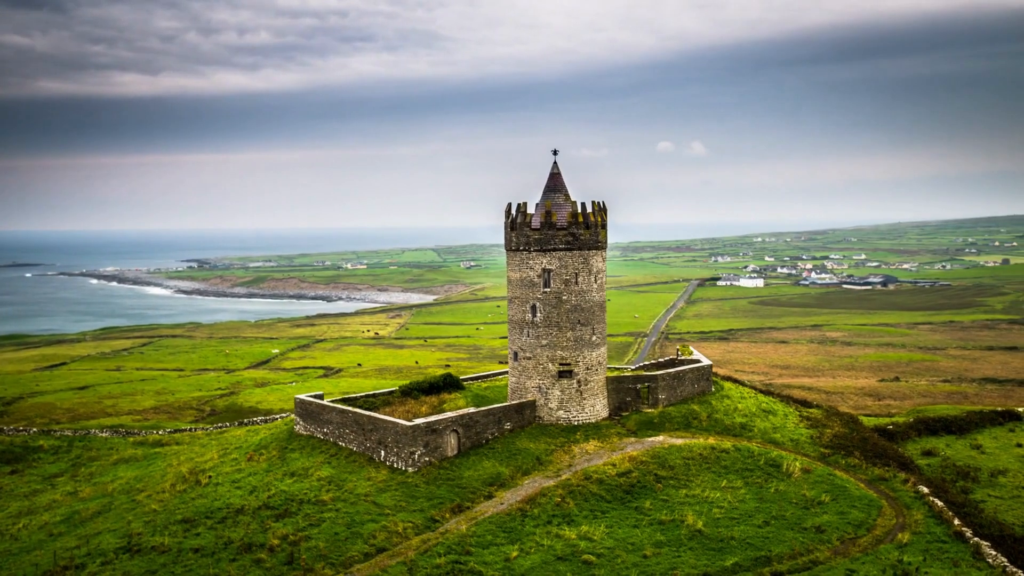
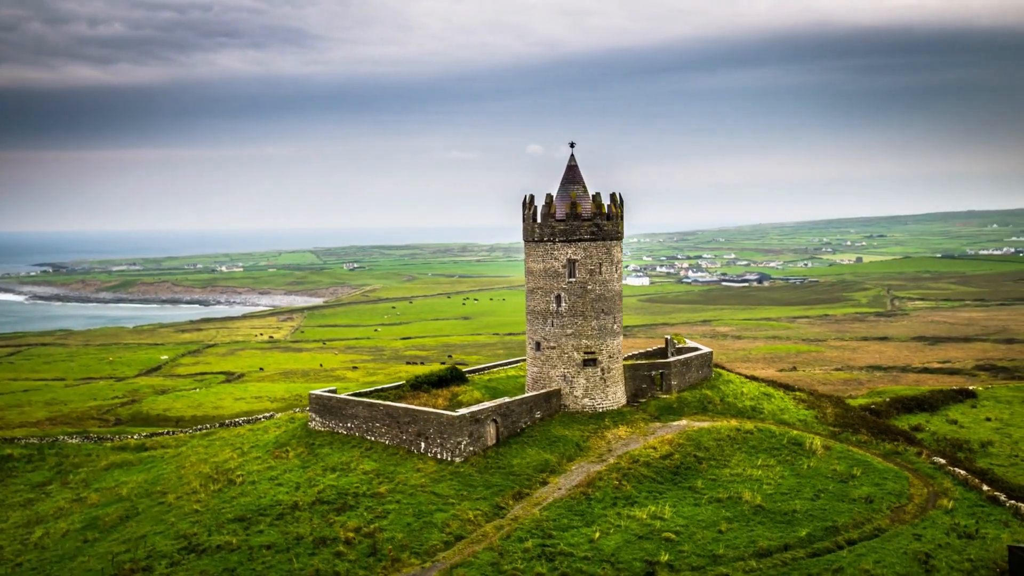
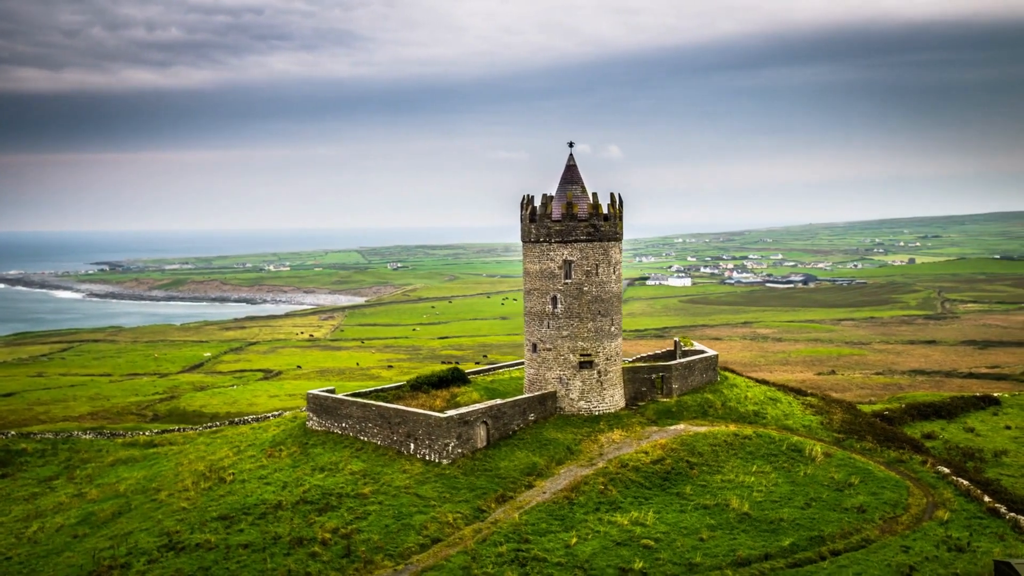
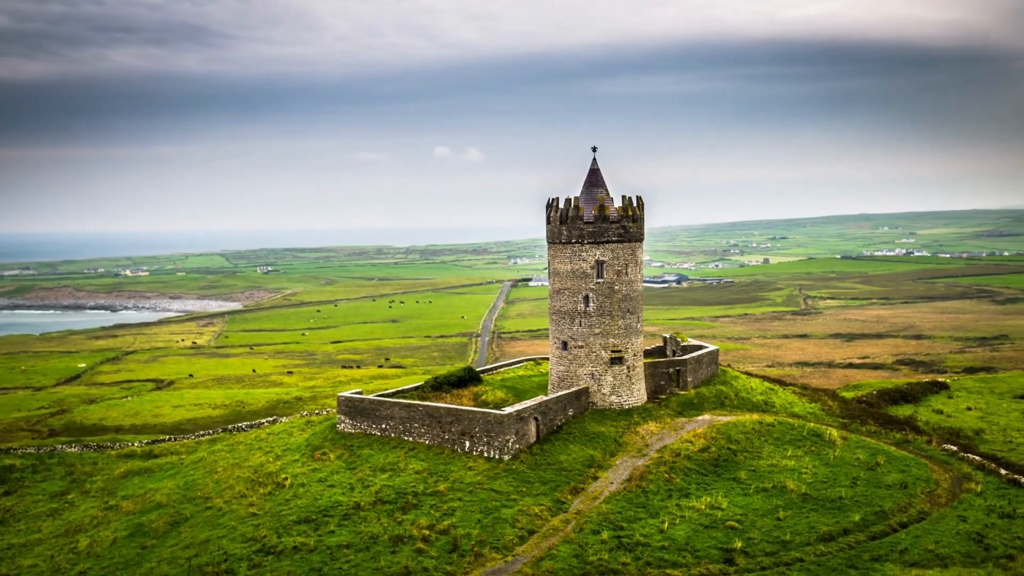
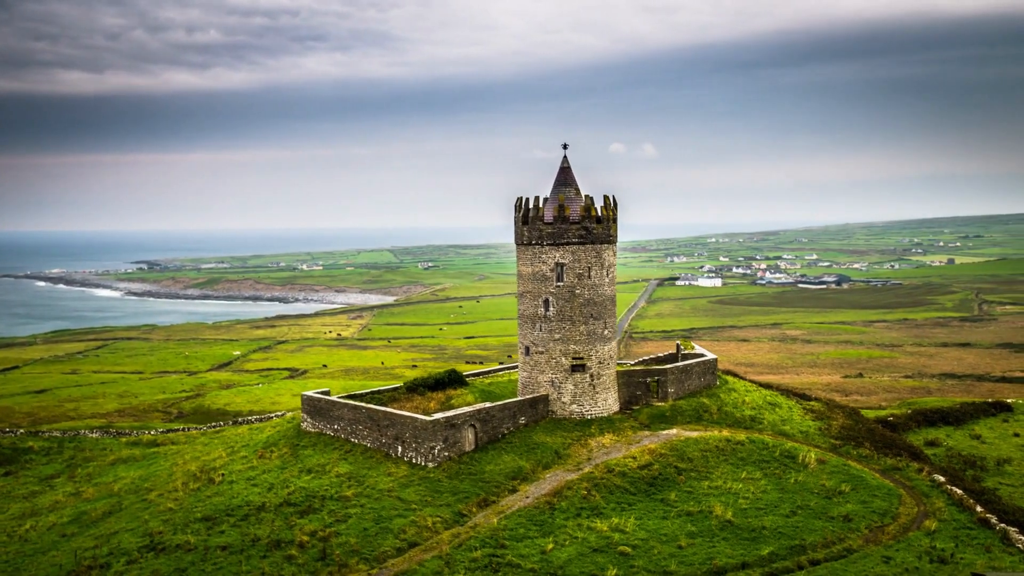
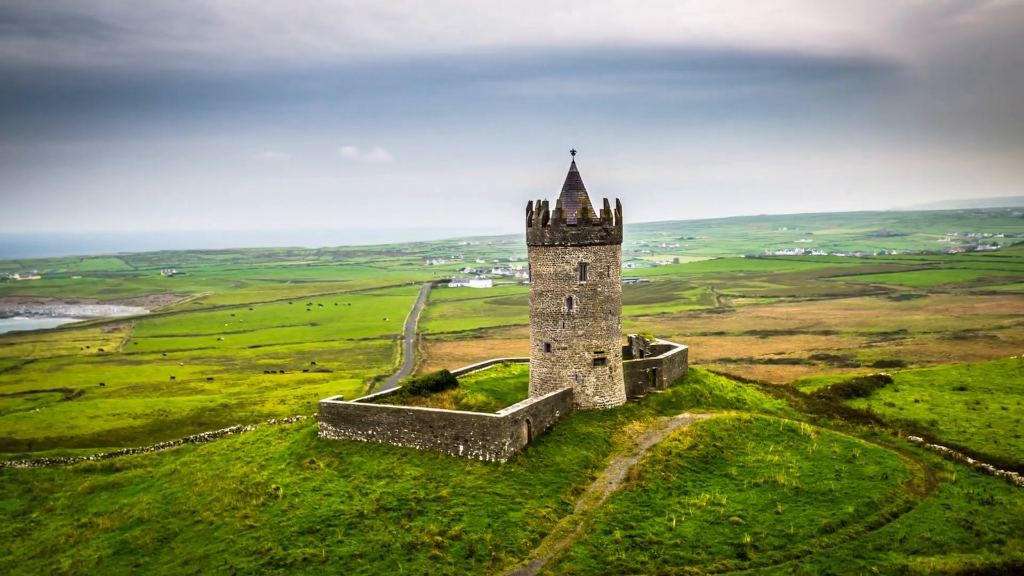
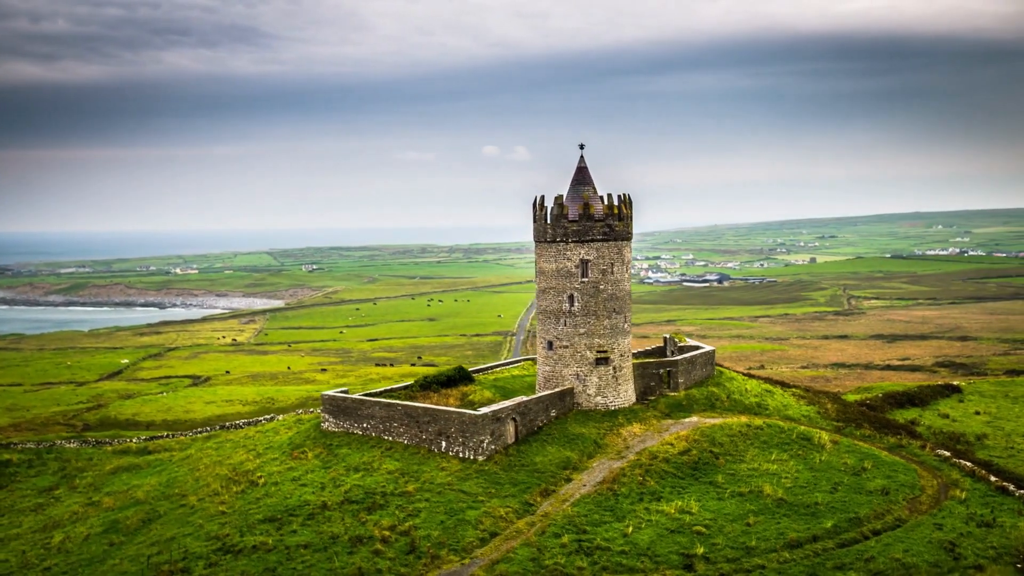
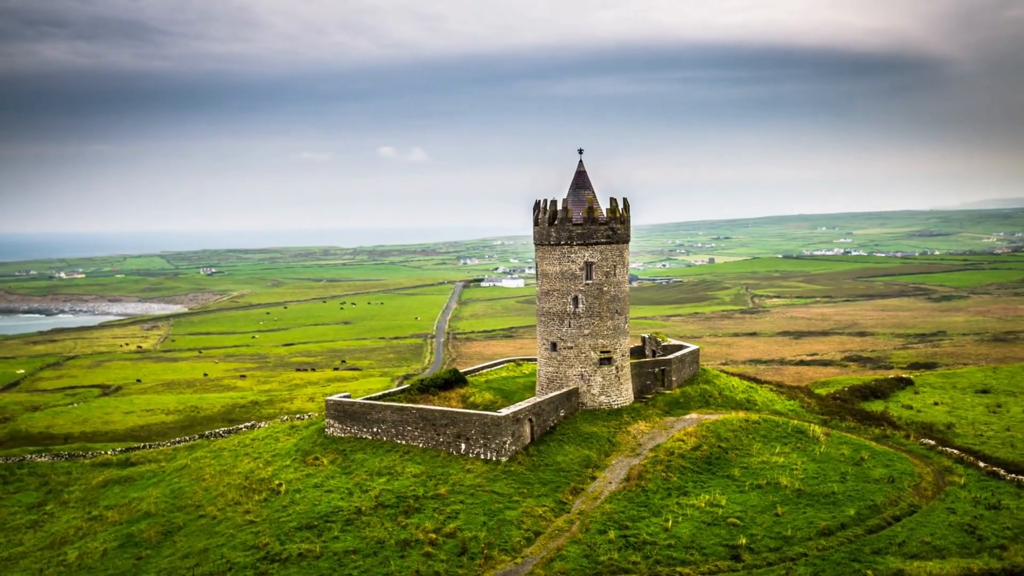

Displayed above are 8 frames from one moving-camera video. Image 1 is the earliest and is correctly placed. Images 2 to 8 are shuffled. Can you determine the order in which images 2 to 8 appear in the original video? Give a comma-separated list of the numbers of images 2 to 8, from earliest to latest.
5, 3, 2, 7, 4, 8, 6
